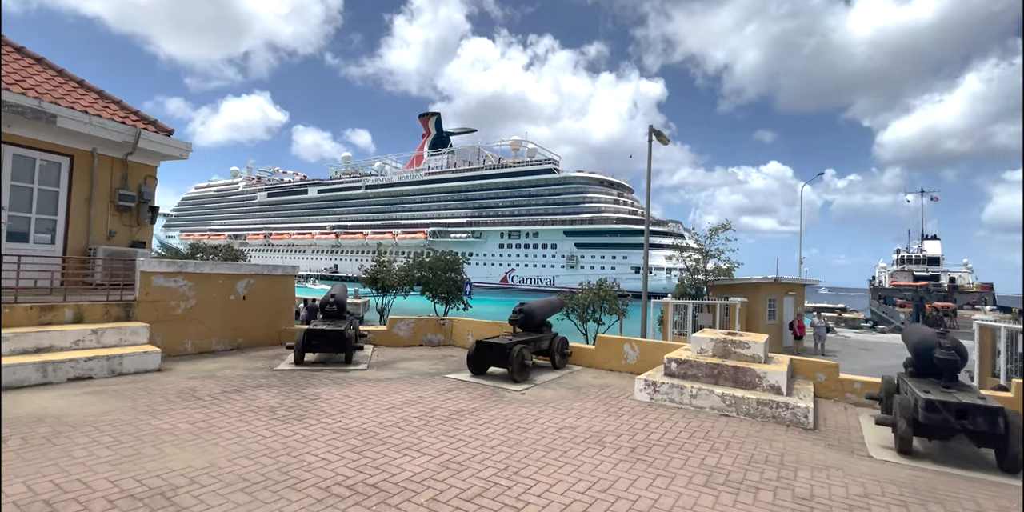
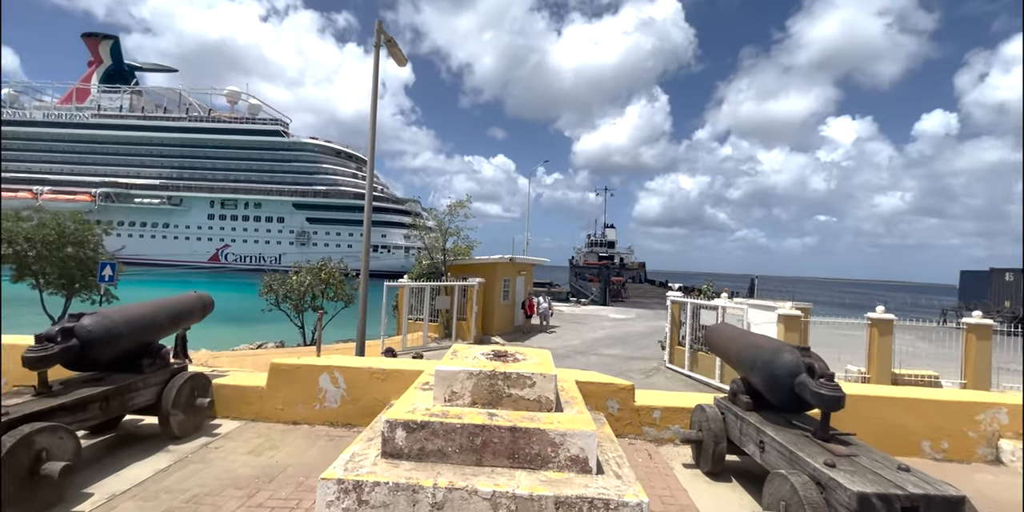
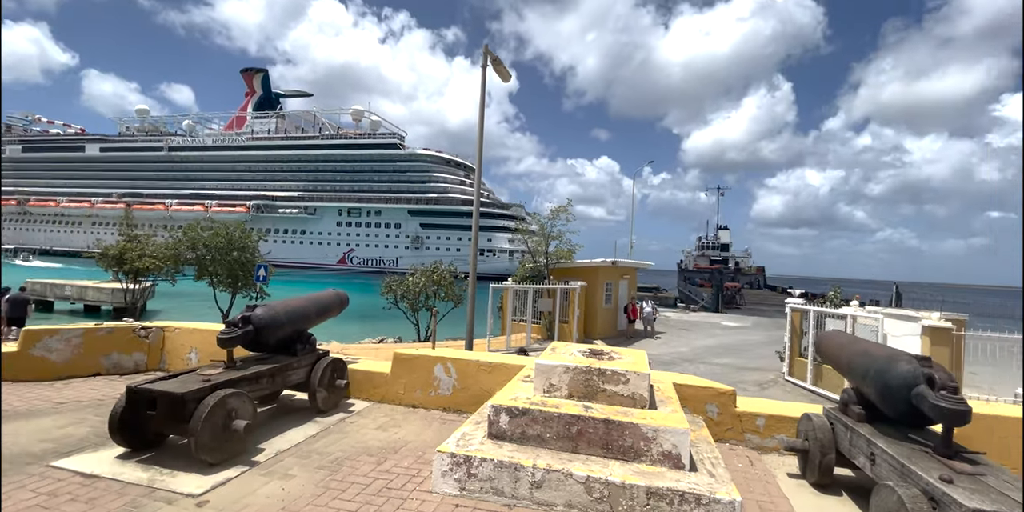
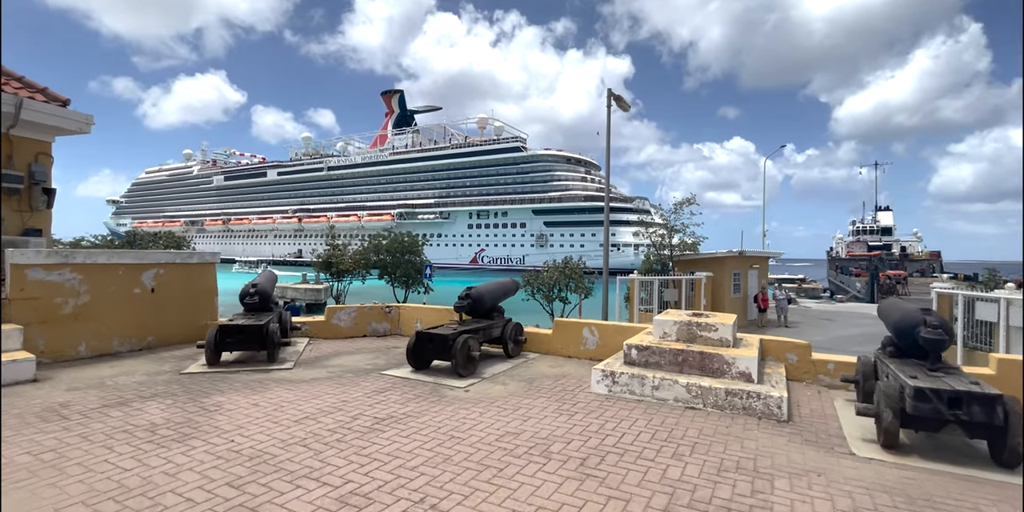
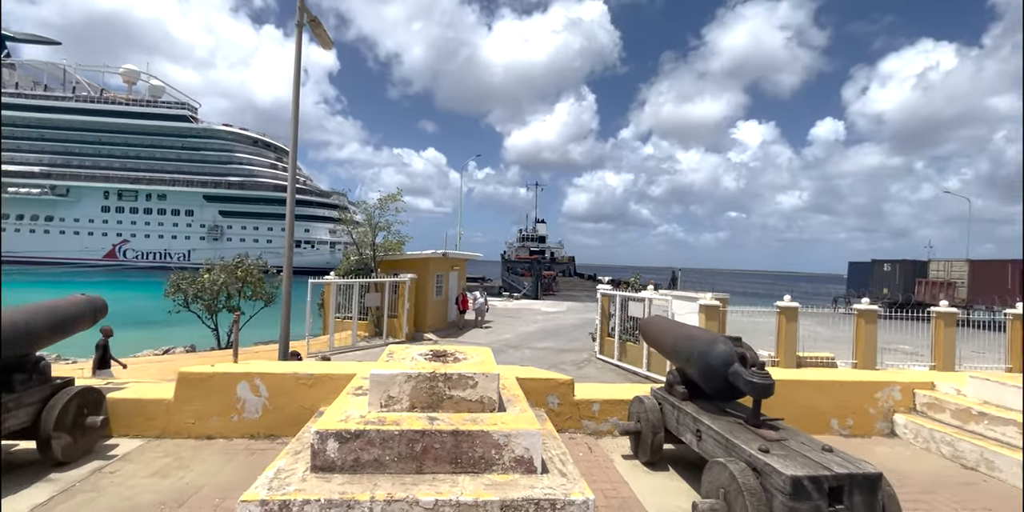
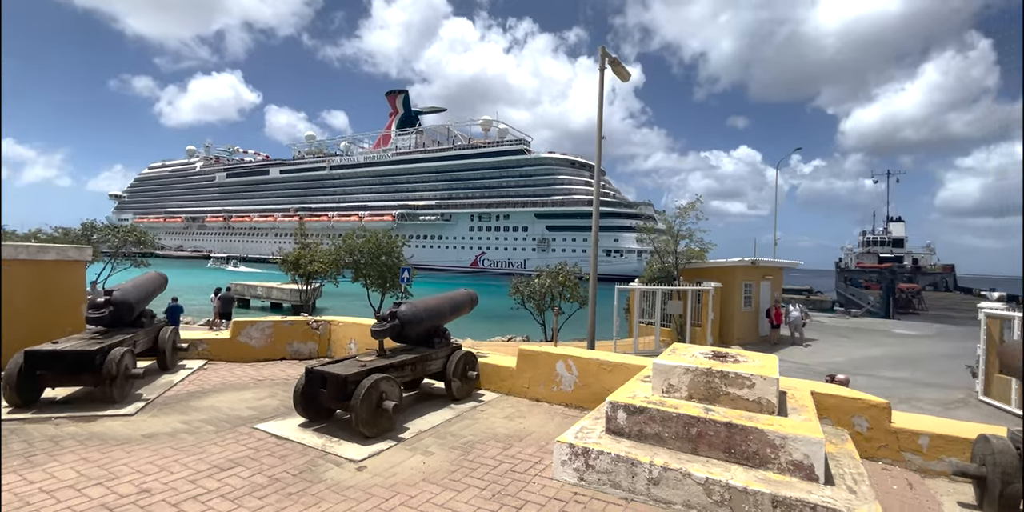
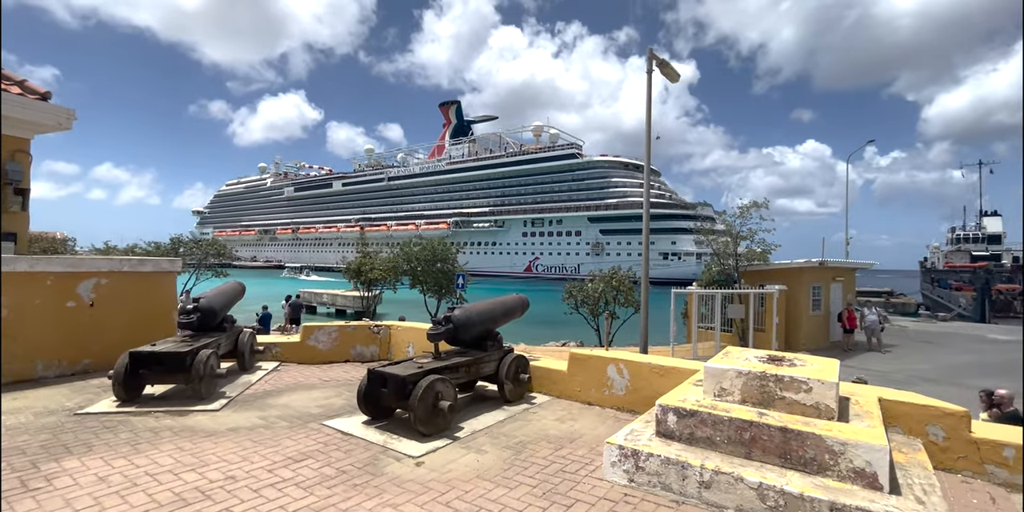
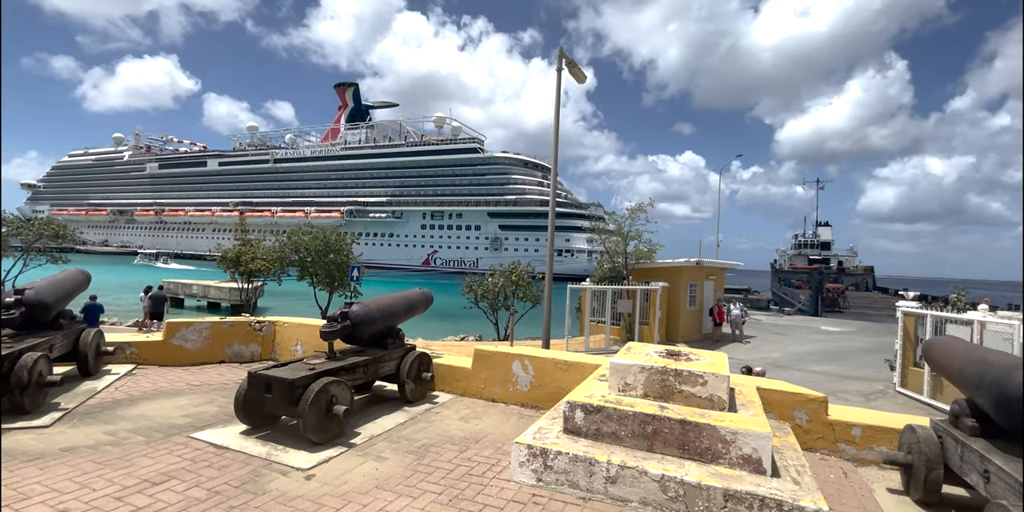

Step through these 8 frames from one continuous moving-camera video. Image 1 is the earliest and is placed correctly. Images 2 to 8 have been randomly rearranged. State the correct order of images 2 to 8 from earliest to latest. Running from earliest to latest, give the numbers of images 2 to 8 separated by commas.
4, 7, 6, 8, 3, 2, 5
